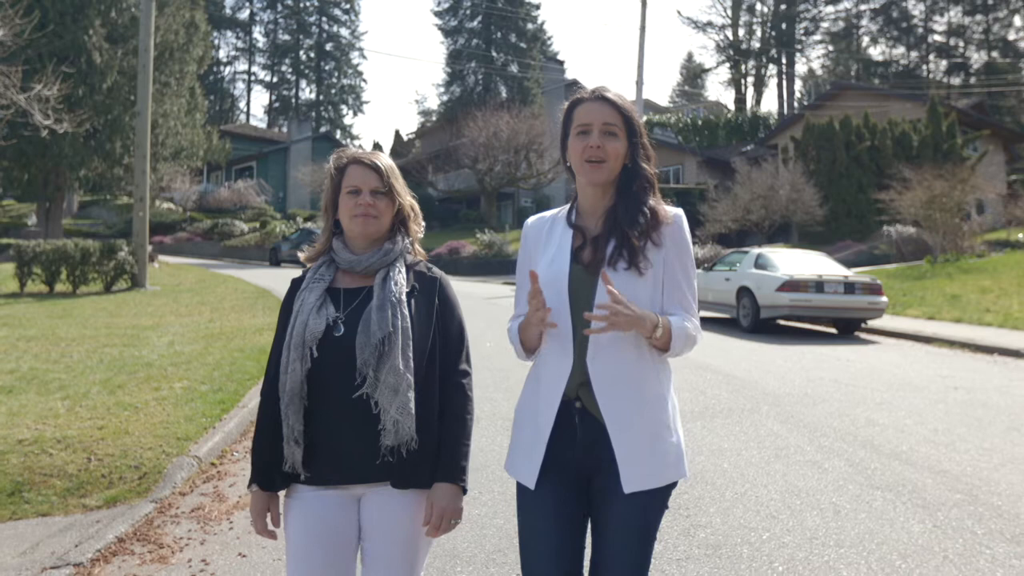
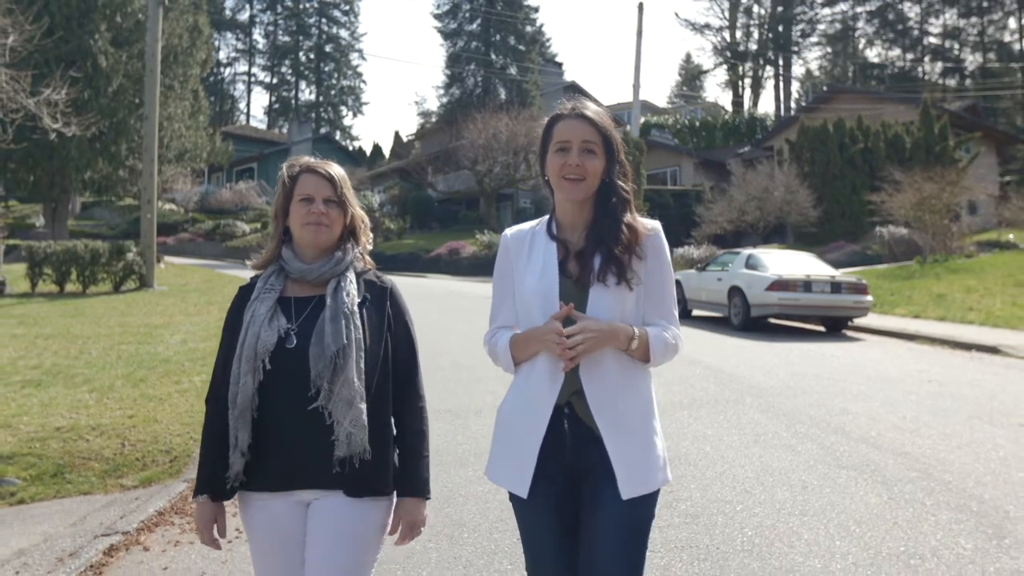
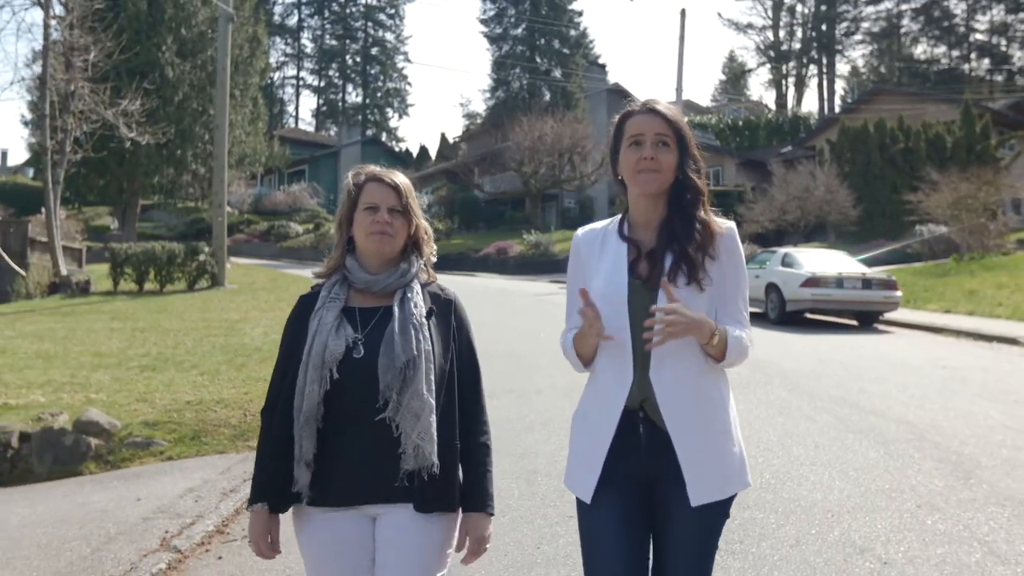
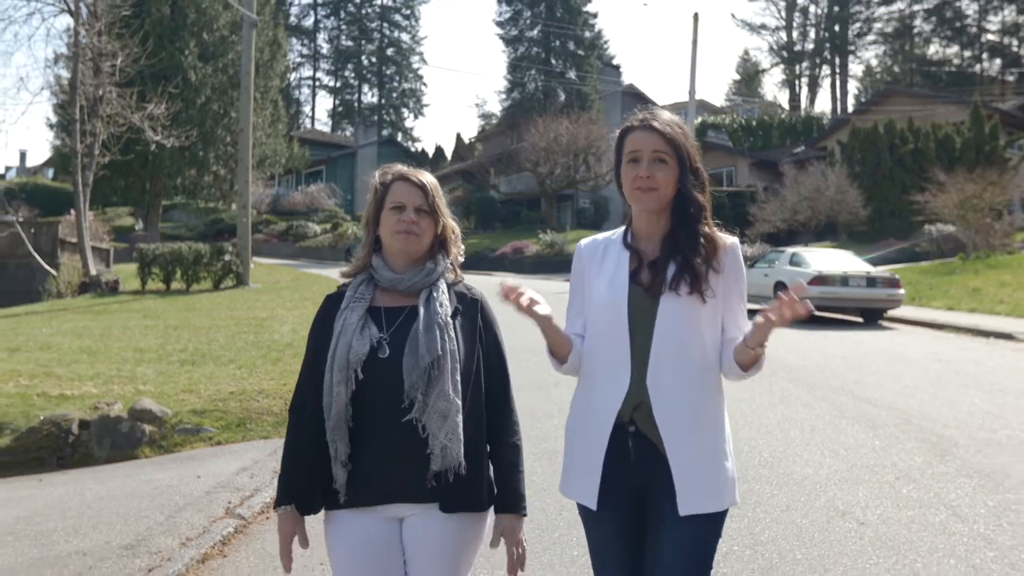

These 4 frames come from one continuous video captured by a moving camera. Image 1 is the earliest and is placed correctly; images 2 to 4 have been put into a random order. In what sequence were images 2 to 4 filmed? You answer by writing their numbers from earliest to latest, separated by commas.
2, 3, 4
